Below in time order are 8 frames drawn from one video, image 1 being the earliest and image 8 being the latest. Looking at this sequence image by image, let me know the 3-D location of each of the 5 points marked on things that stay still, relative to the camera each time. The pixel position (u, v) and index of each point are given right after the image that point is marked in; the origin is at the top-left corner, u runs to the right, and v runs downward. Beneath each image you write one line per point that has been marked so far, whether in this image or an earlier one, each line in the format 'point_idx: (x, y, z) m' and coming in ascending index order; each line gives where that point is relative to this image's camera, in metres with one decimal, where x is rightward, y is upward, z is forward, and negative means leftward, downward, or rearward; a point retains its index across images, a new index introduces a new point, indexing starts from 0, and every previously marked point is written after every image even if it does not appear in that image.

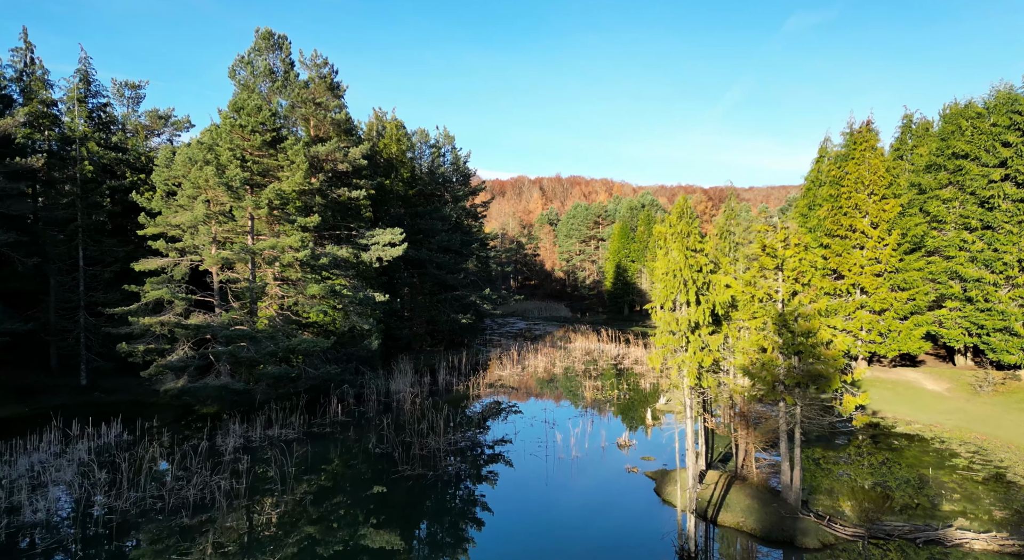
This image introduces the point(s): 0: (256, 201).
0: (-8.1, +2.5, +19.7) m
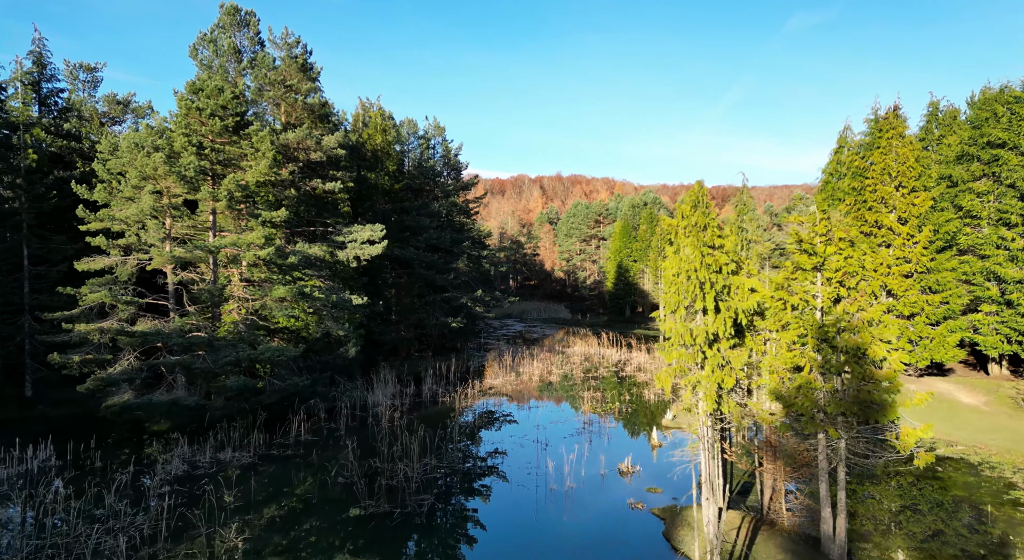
0: (-8.4, +2.5, +17.6) m
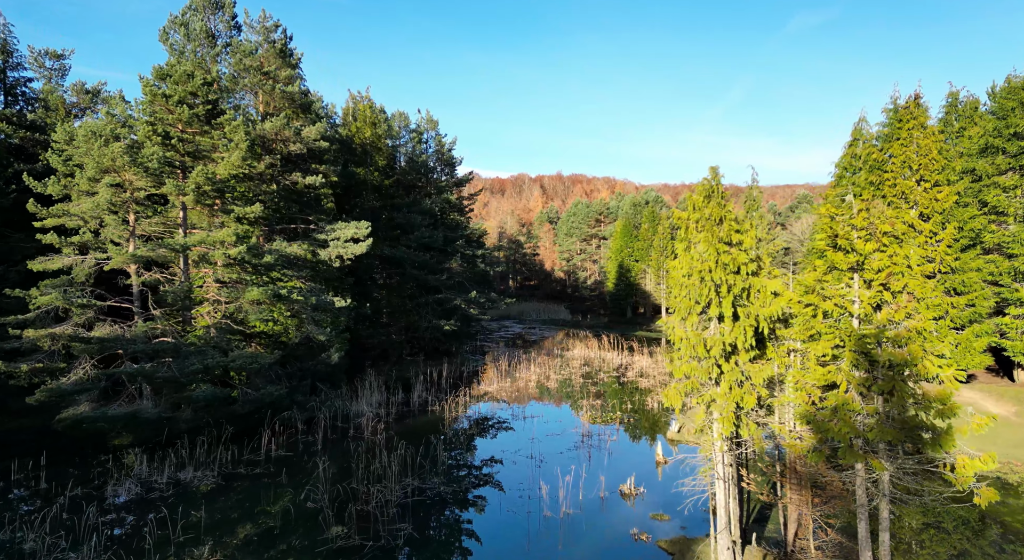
0: (-8.6, +2.4, +16.2) m
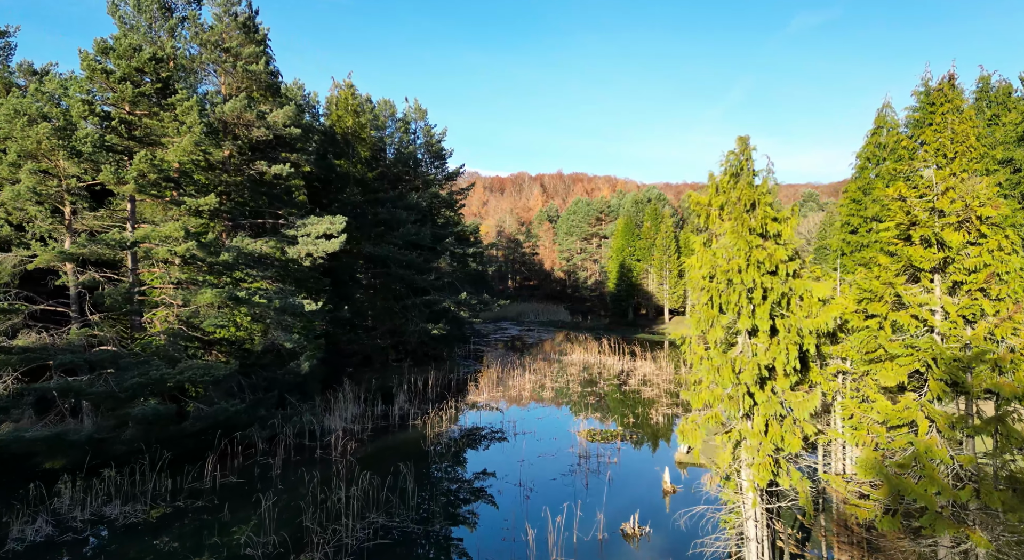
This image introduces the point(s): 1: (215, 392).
0: (-8.9, +2.4, +14.3) m
1: (-7.4, -2.8, +15.6) m
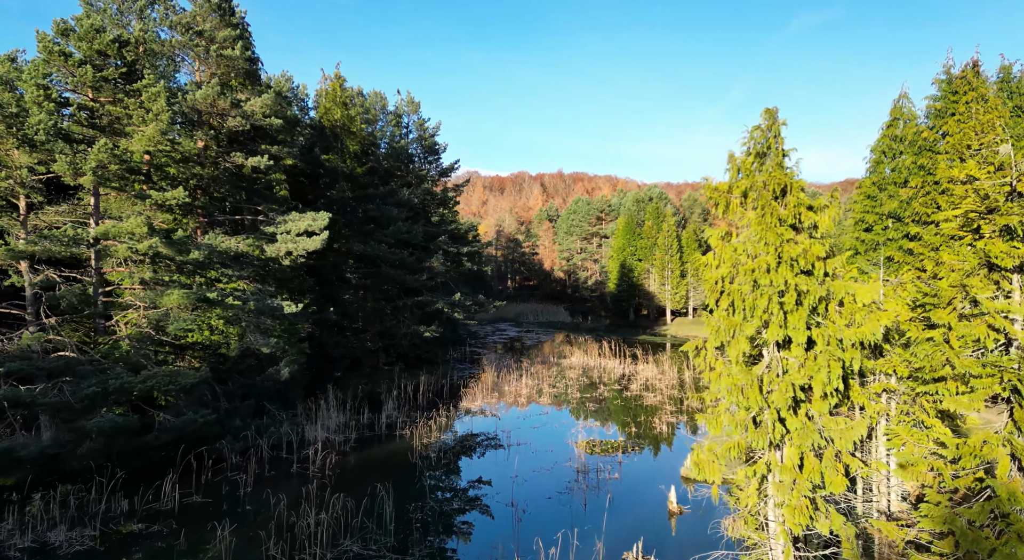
0: (-9.0, +2.4, +13.1) m
1: (-7.6, -2.8, +14.5) m
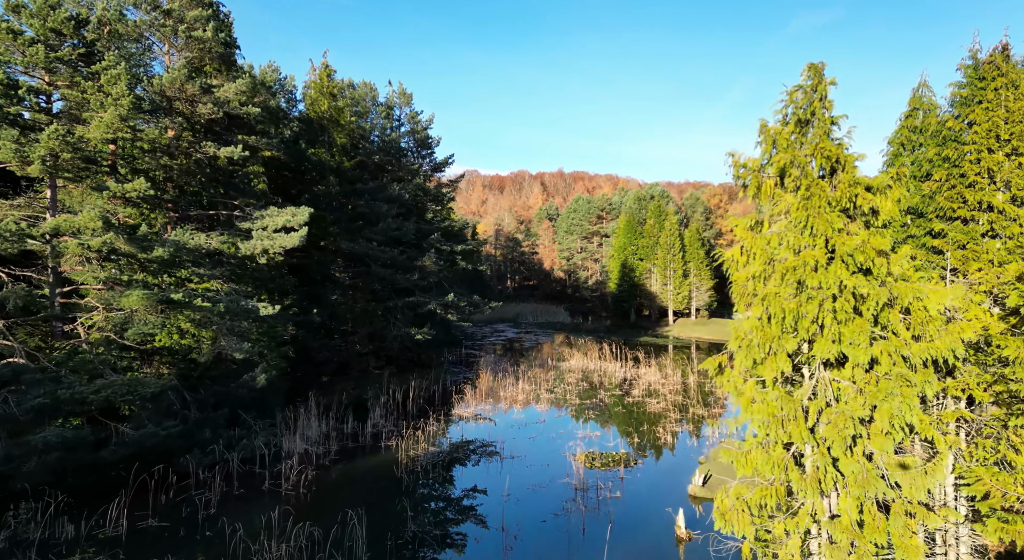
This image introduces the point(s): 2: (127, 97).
0: (-9.2, +2.4, +12.0) m
1: (-7.7, -2.8, +13.3) m
2: (-7.8, +3.7, +12.7) m
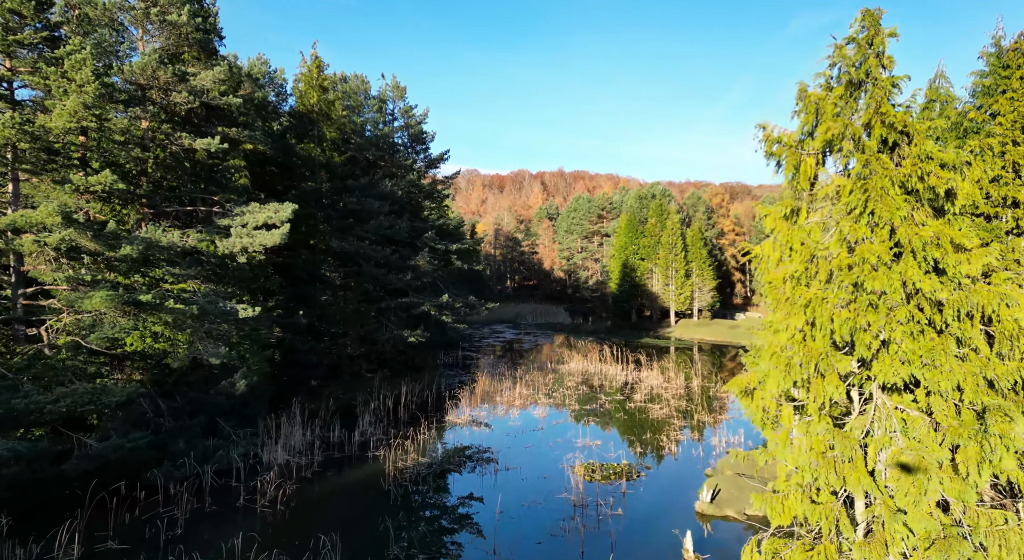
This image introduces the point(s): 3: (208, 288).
0: (-9.3, +2.4, +11.1) m
1: (-7.8, -2.8, +12.4) m
2: (-7.9, +3.7, +11.8) m
3: (-6.9, -0.2, +14.4) m
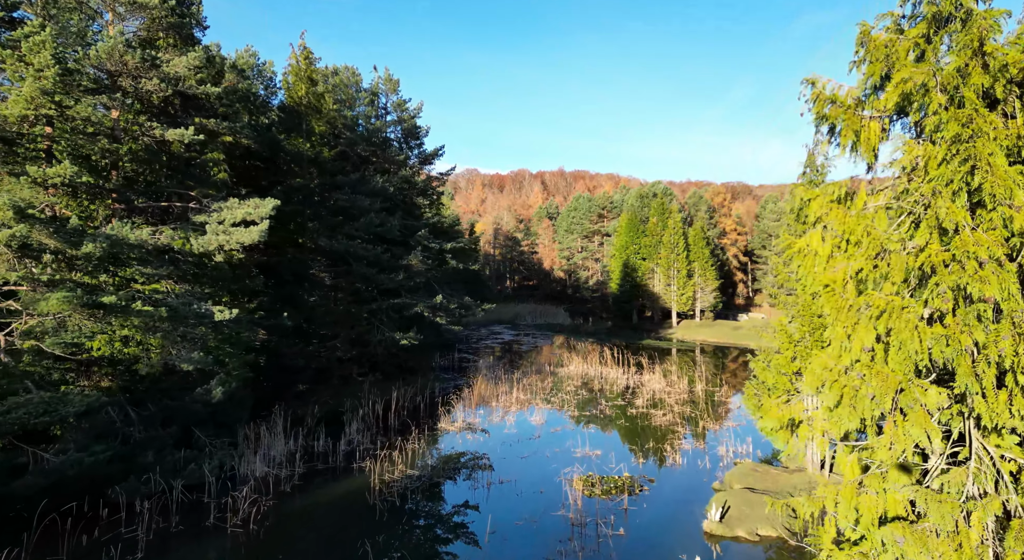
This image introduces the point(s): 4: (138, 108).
0: (-9.4, +2.4, +10.1) m
1: (-8.0, -2.8, +11.5) m
2: (-8.0, +3.7, +10.9) m
3: (-7.0, -0.2, +13.5) m
4: (-8.1, +3.7, +13.6) m
